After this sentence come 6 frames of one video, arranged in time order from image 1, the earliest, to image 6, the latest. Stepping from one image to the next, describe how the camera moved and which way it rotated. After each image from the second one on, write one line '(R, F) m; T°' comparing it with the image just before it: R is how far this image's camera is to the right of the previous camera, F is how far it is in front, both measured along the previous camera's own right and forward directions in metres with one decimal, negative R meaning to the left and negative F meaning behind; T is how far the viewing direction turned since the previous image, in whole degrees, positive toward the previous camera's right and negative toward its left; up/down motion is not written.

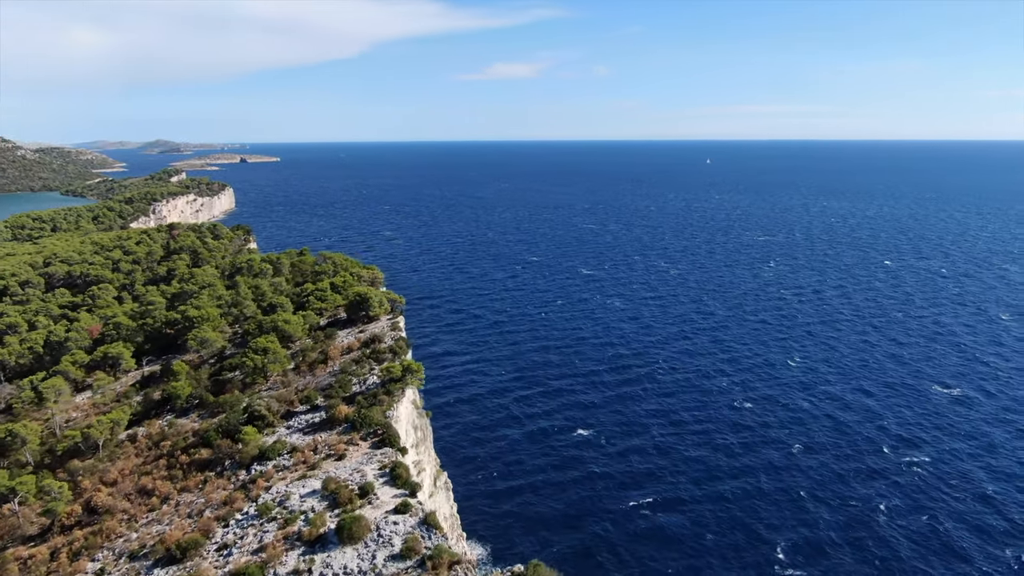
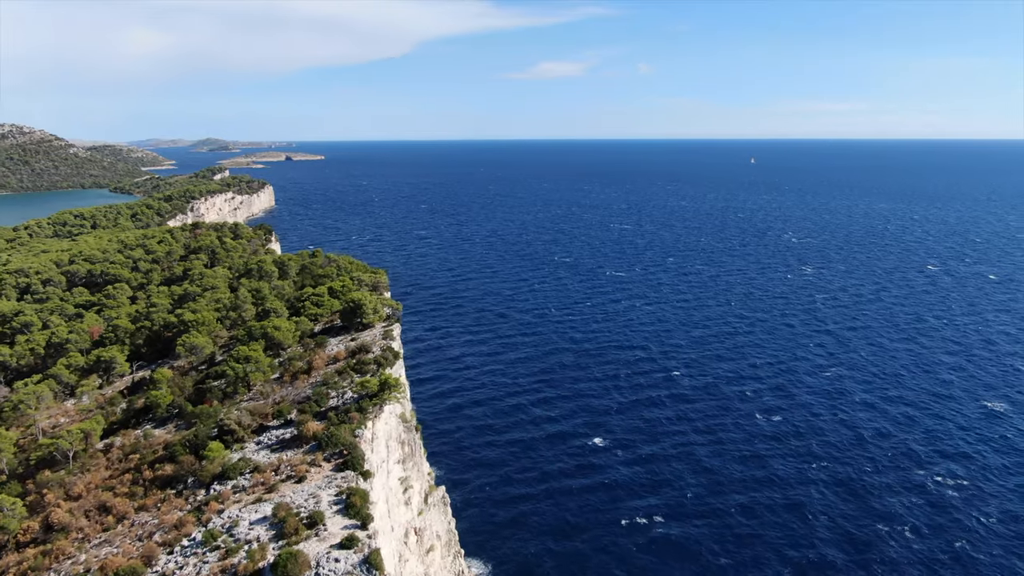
(+1.8, +1.2) m; -3°
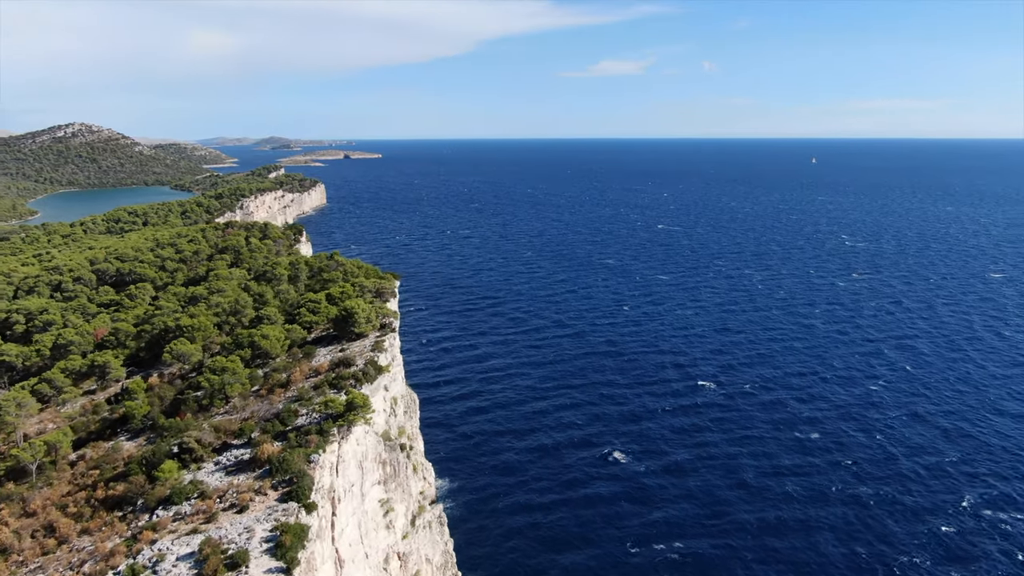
(+2.4, +1.6) m; -4°
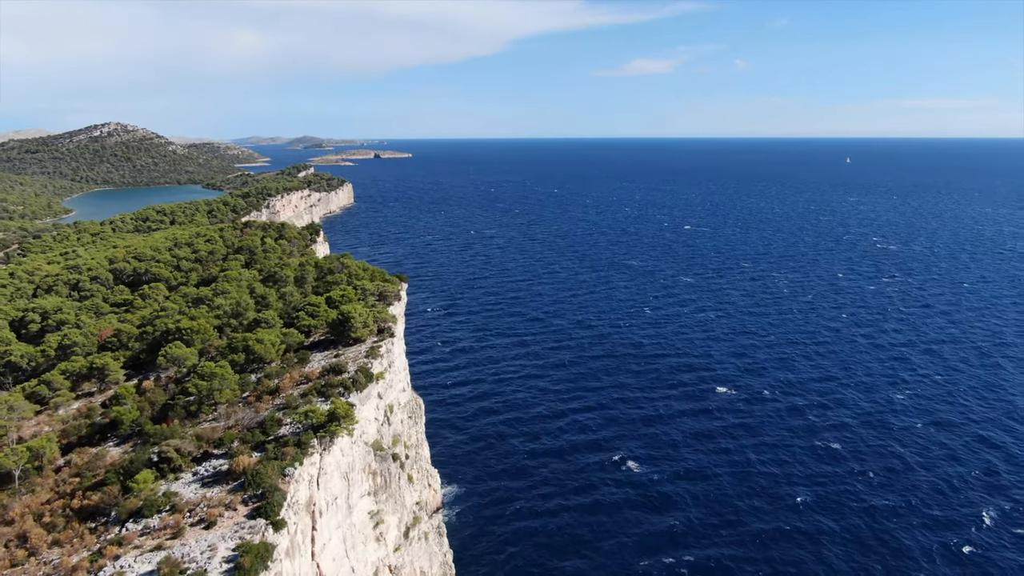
(+1.3, +0.9) m; -2°
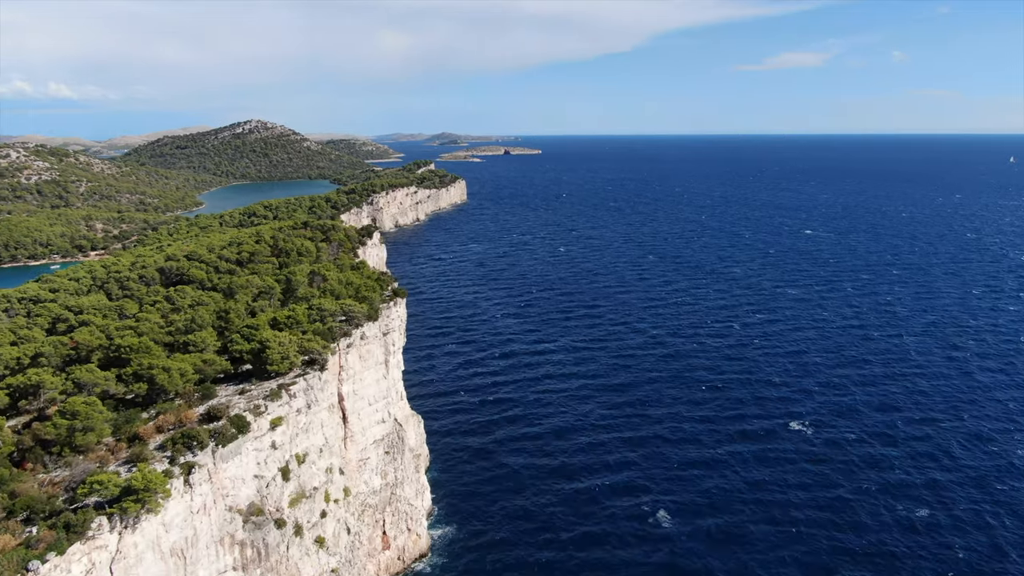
(+8.1, +5.4) m; -9°
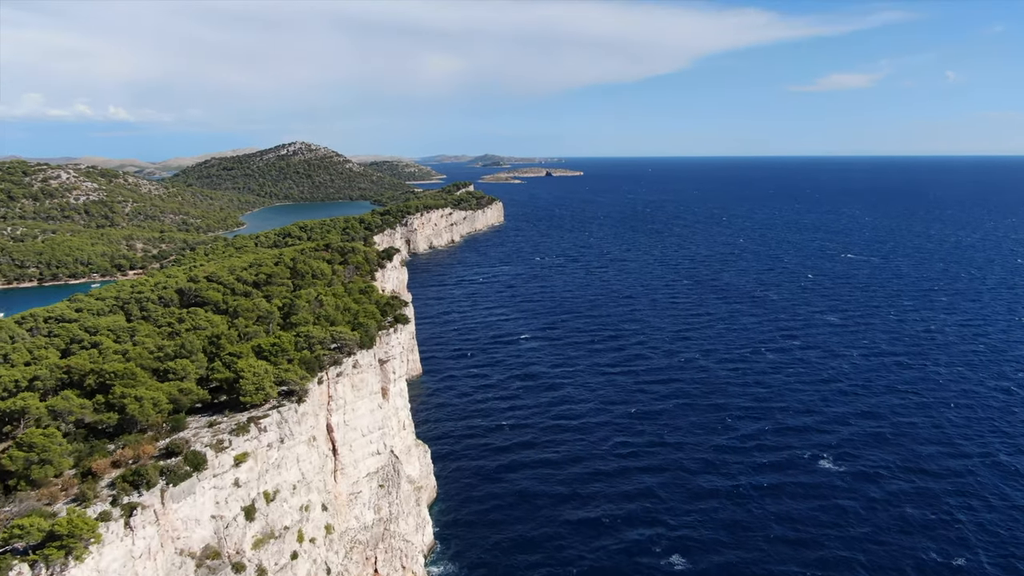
(+2.5, +1.5) m; -3°
